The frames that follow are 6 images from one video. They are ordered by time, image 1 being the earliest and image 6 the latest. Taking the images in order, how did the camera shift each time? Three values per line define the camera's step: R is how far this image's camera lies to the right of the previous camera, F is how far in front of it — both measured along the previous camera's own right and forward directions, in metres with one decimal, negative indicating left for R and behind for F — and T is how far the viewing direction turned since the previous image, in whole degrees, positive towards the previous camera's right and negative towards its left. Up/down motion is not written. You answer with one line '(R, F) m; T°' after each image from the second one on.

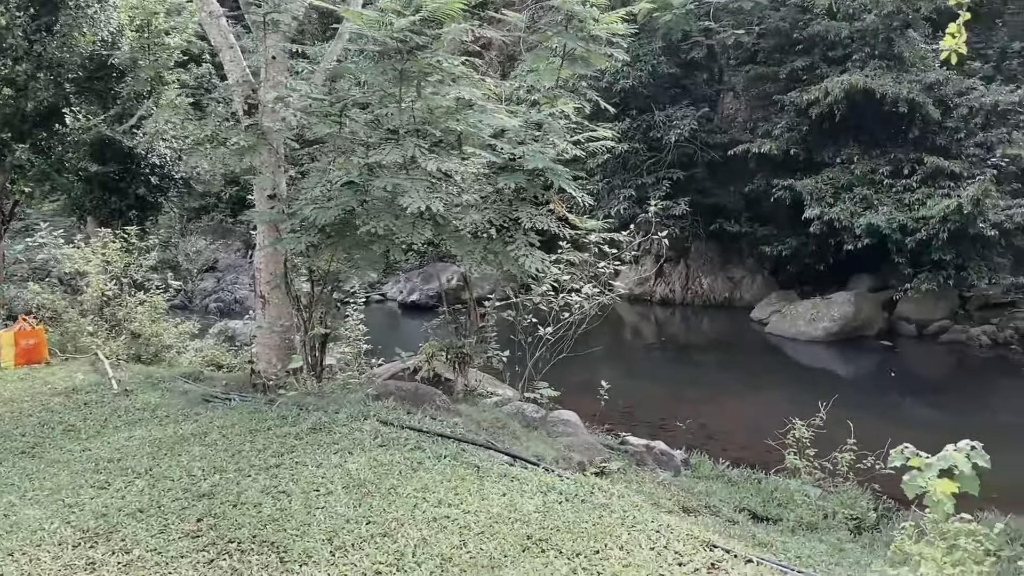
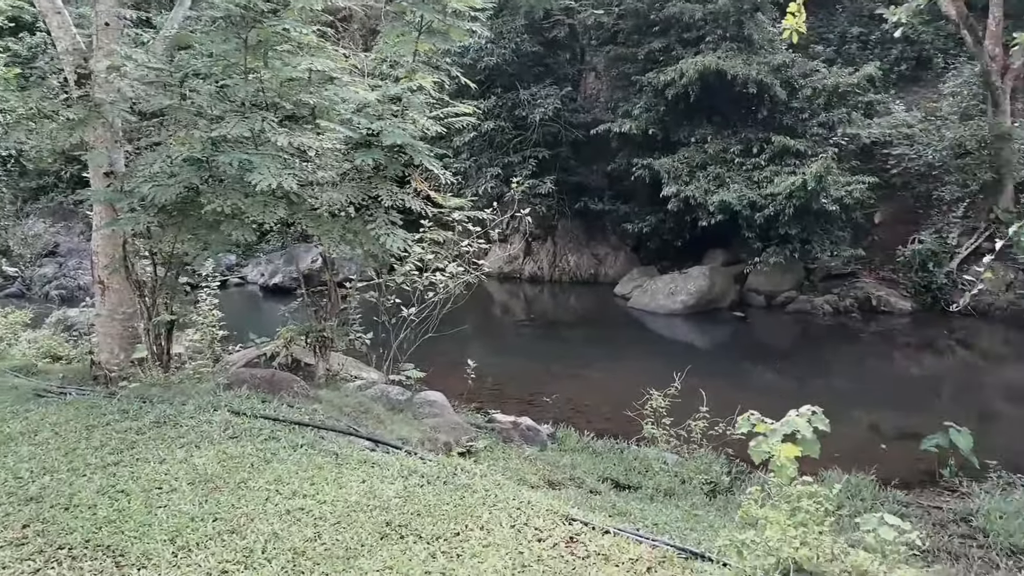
(+0.1, +0.1) m; +9°
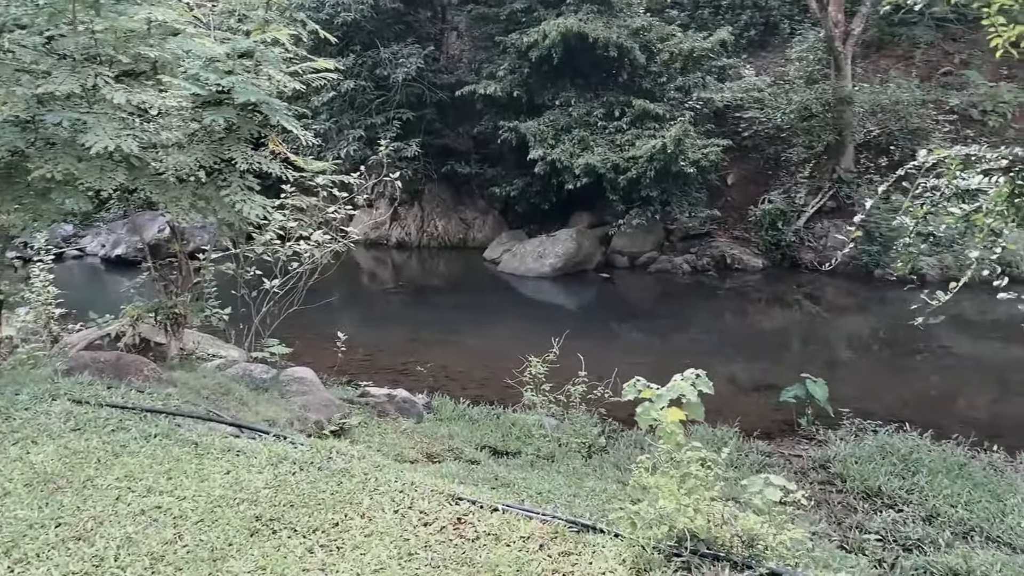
(0.0, +0.1) m; +9°
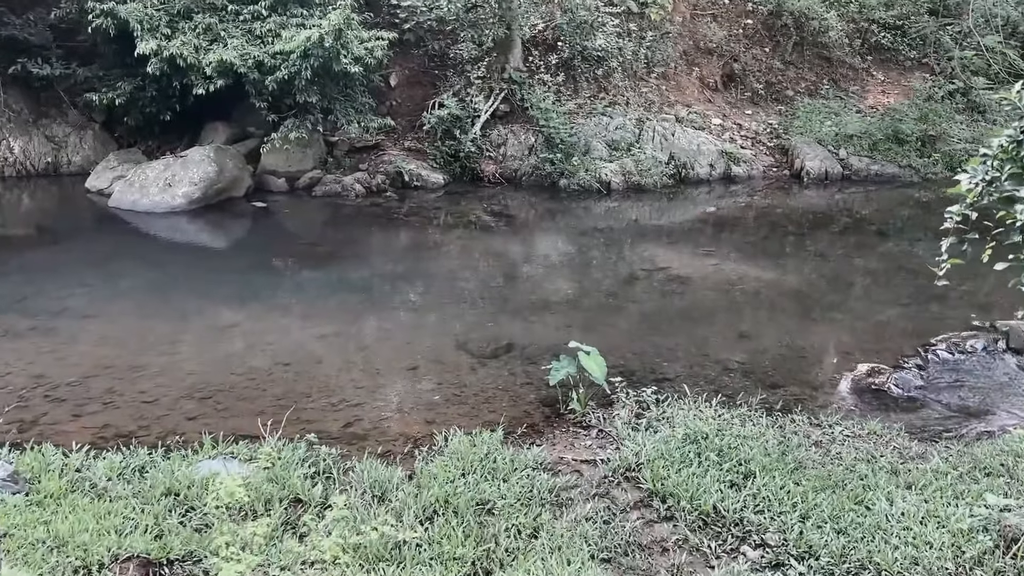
(0.0, +1.8) m; +24°
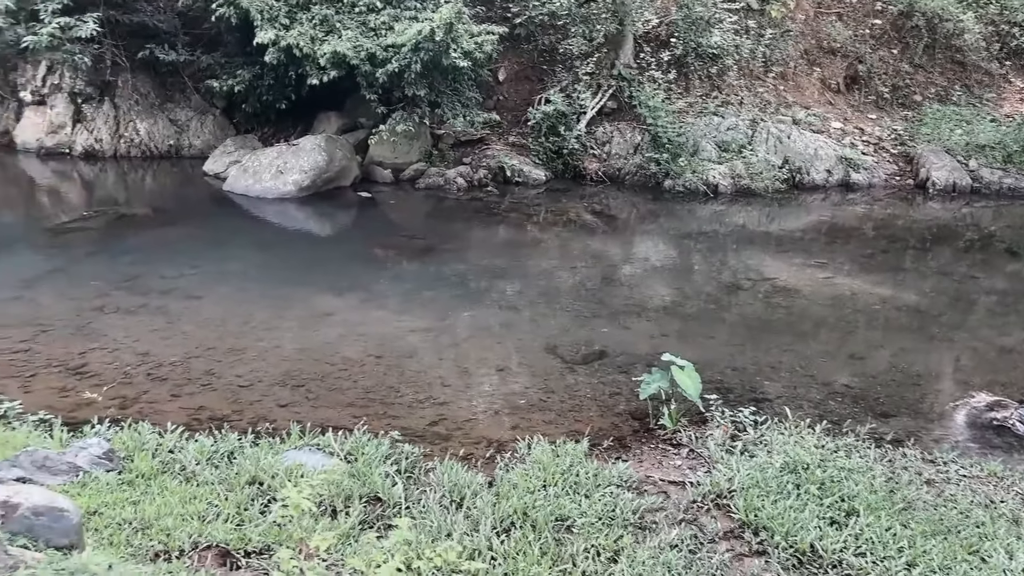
(0.0, +0.1) m; -7°
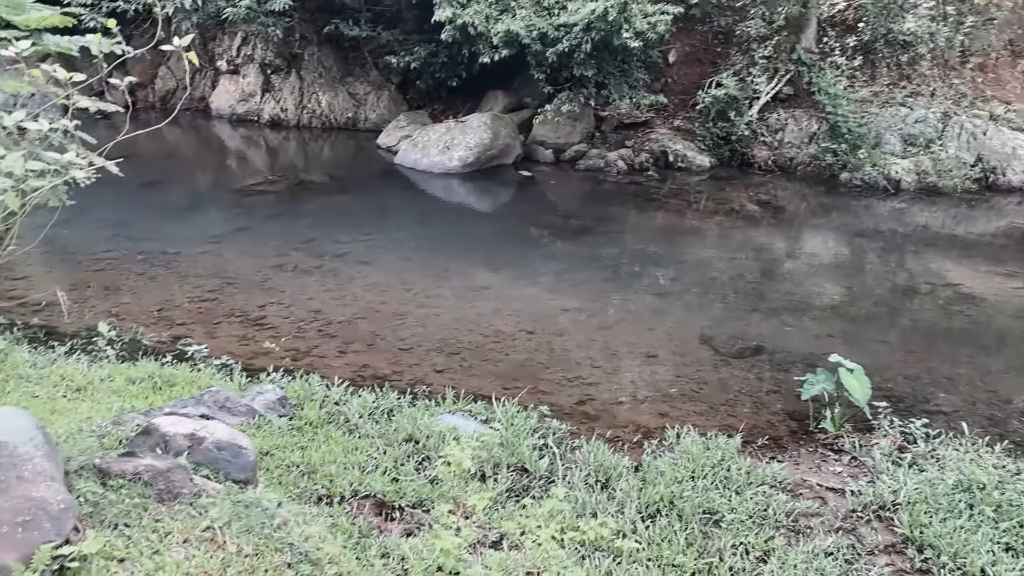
(-0.1, 0.0) m; -10°
